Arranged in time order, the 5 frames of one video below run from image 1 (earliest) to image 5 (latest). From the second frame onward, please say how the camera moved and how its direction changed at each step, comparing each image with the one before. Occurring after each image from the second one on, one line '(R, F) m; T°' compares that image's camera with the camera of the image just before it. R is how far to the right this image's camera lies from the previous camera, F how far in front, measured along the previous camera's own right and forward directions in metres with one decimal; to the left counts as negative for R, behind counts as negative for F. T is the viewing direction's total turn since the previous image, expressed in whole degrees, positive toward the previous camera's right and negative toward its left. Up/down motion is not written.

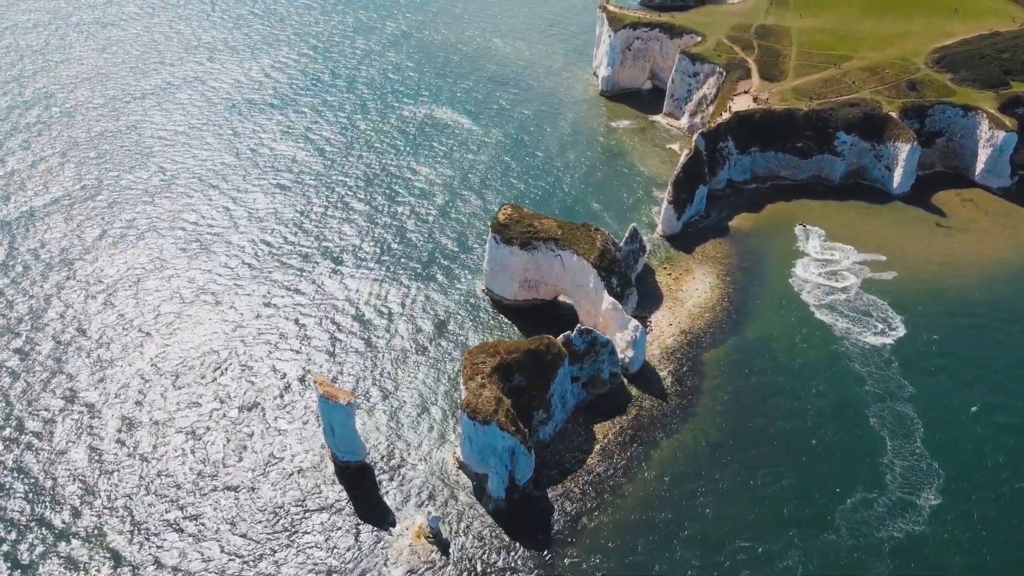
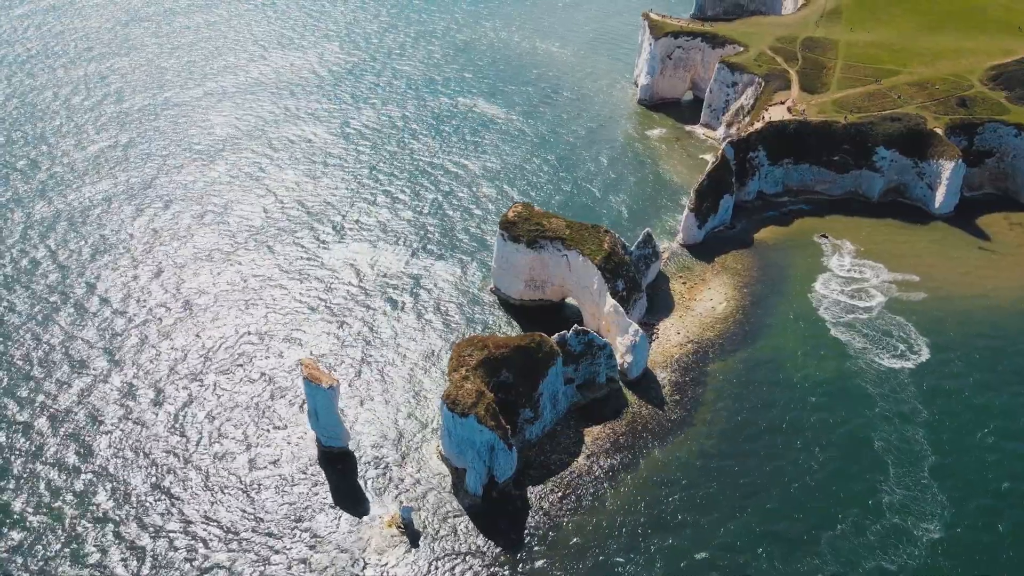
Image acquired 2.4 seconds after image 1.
(+4.5, +1.0) m; -5°
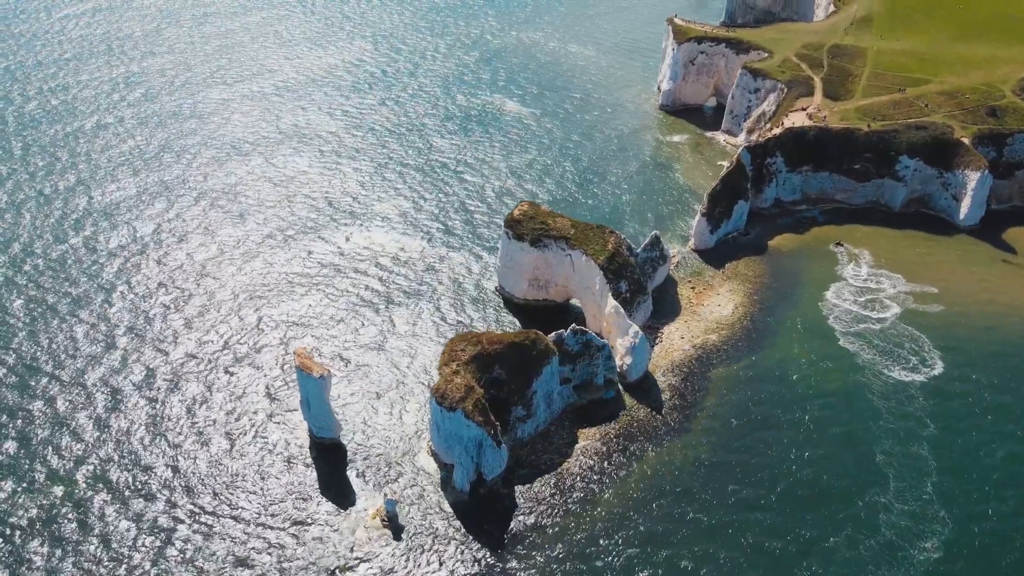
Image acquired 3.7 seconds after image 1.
(+2.5, +0.5) m; -3°
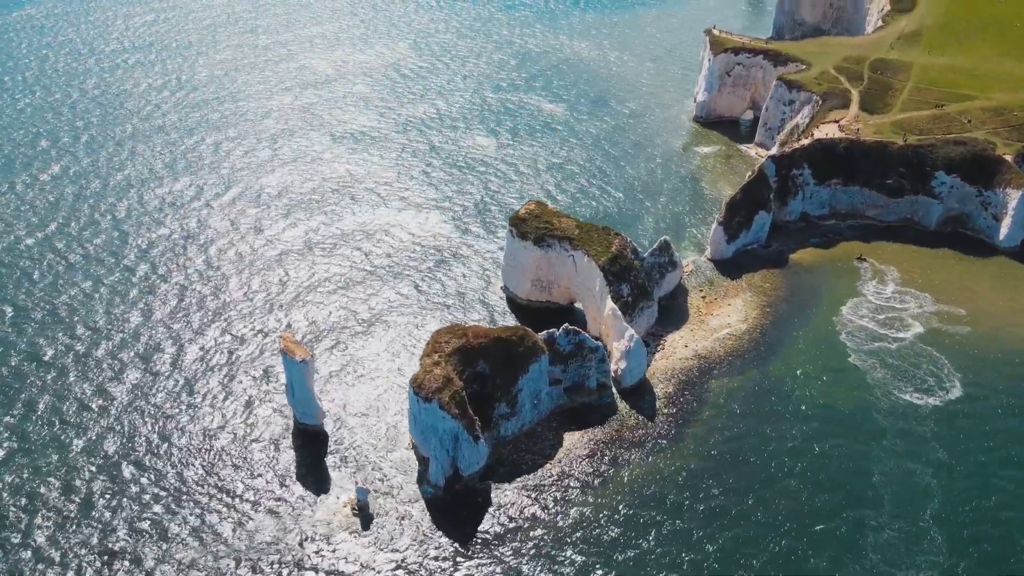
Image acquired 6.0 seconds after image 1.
(+4.3, +1.1) m; -5°
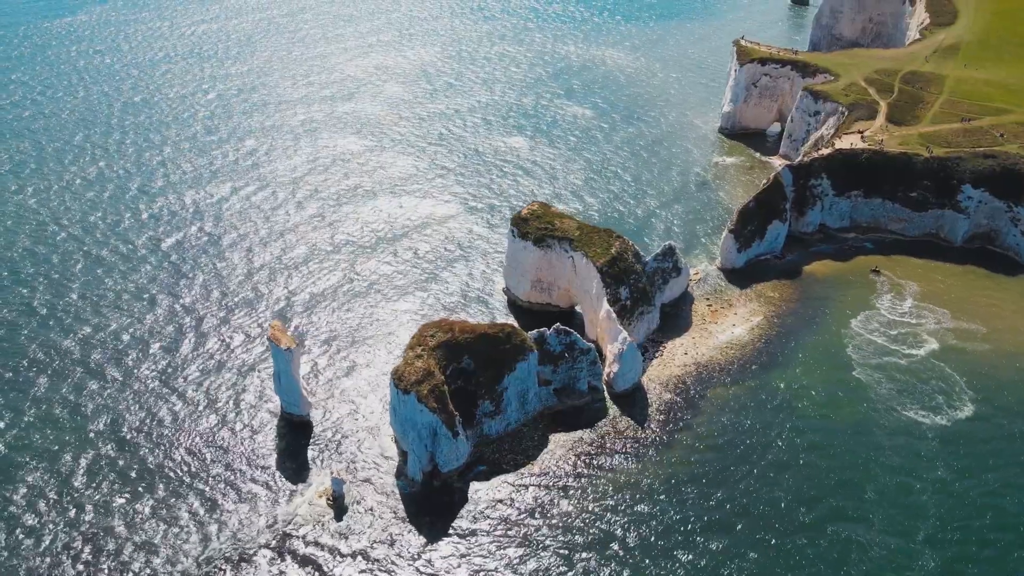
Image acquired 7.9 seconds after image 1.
(+3.4, +0.8) m; -4°
